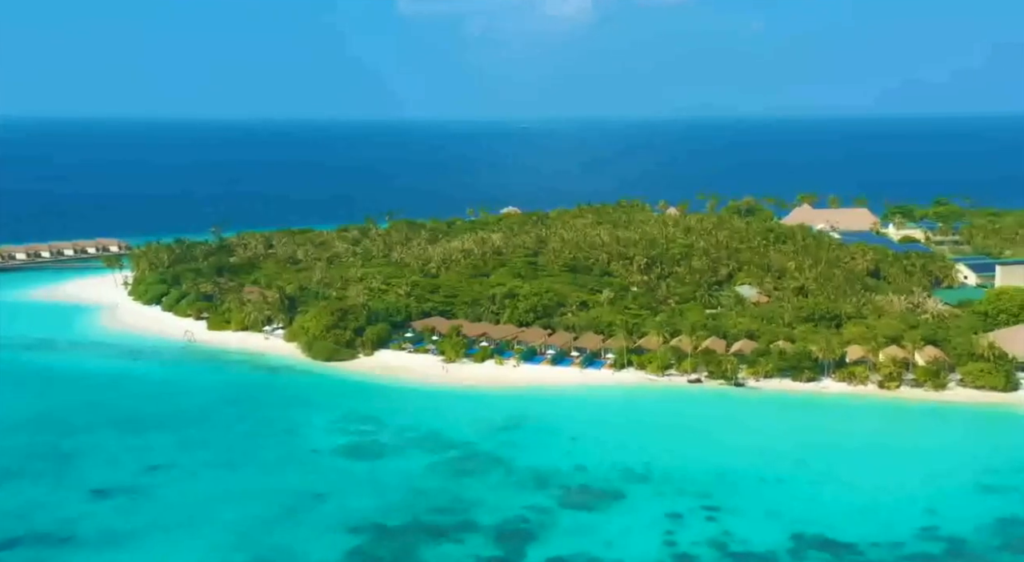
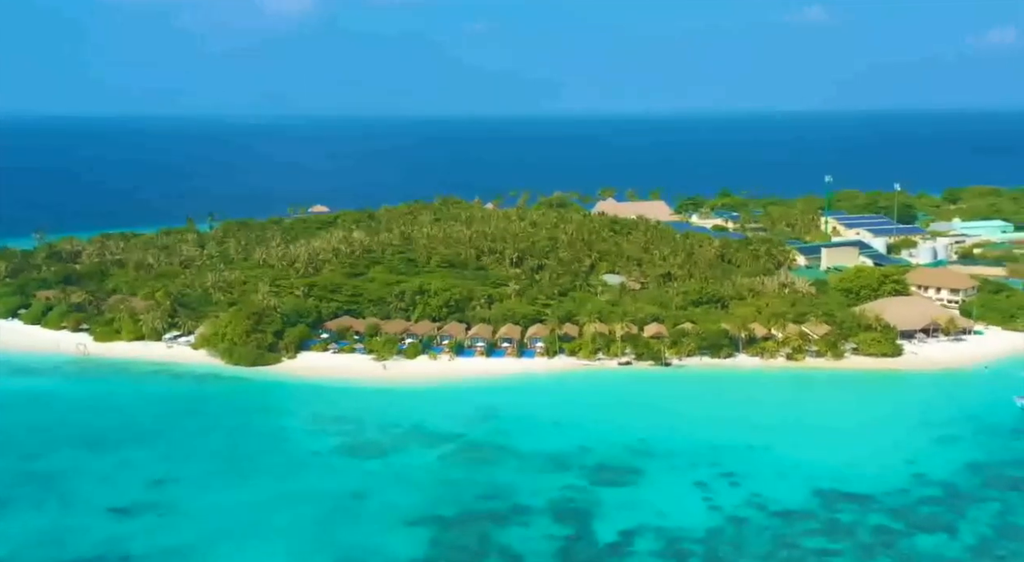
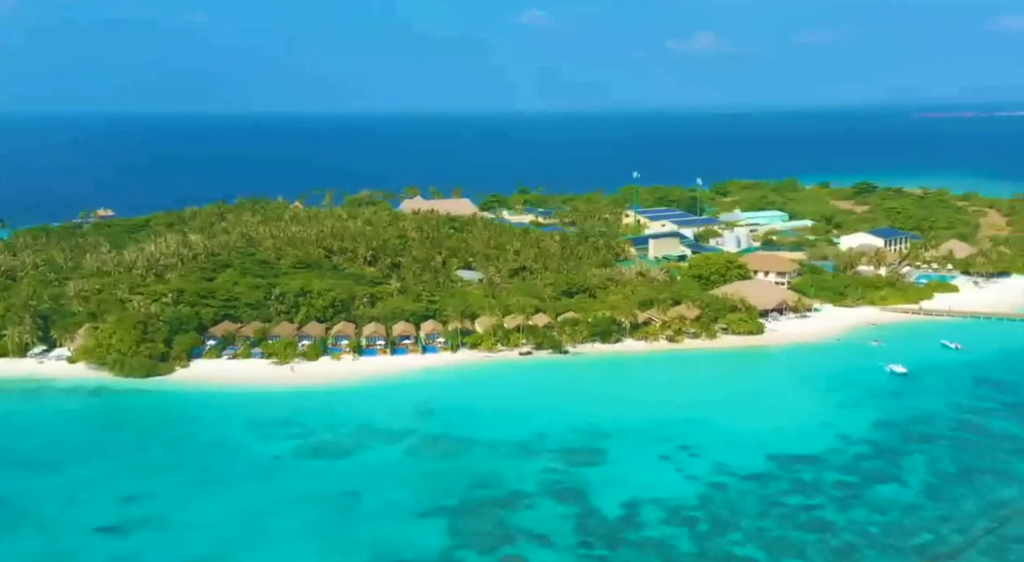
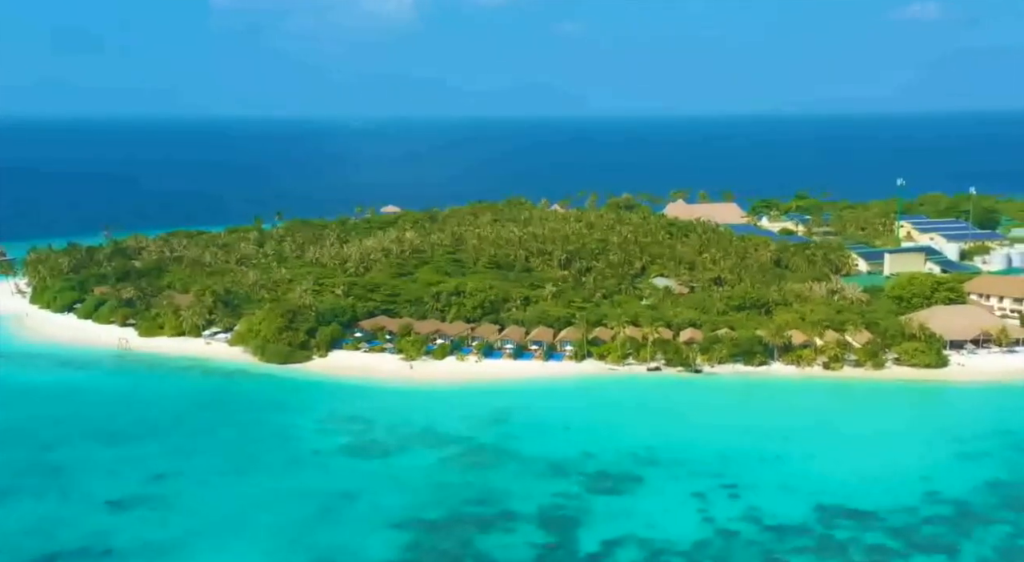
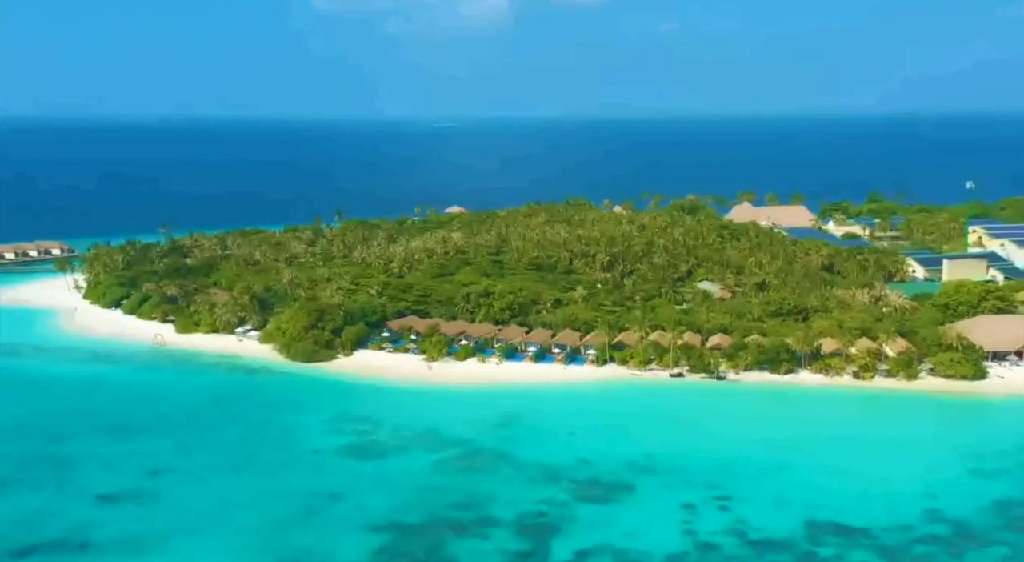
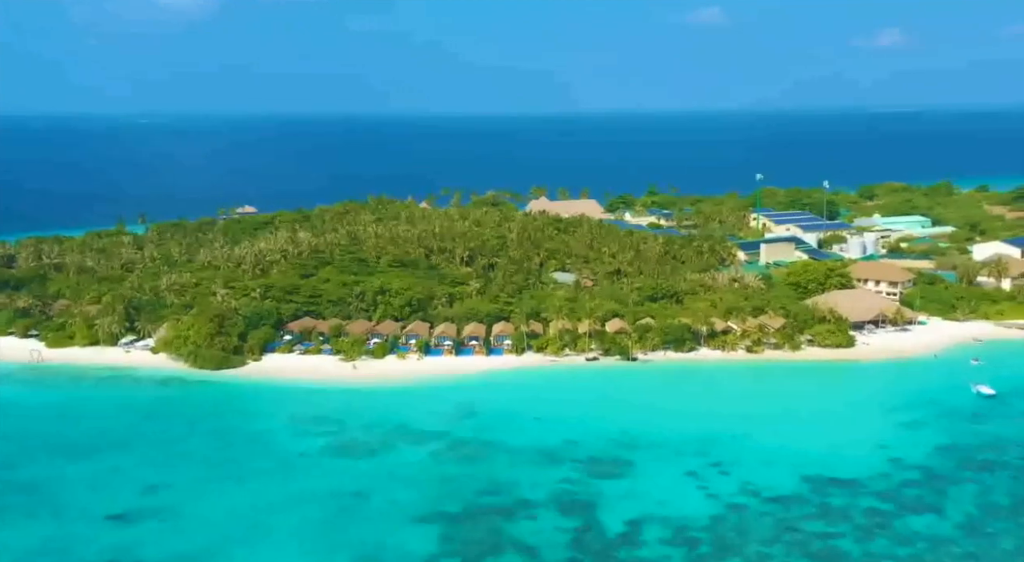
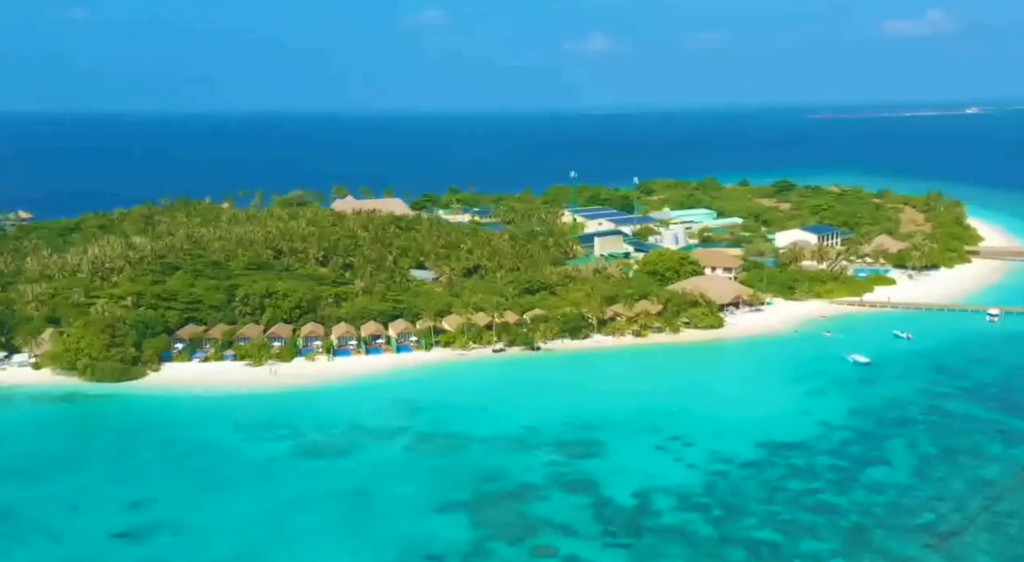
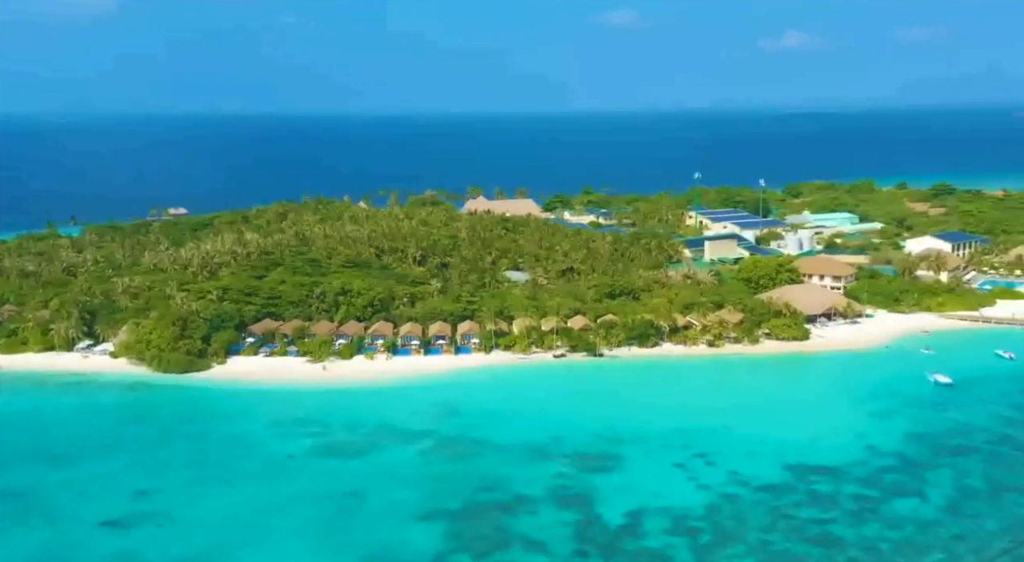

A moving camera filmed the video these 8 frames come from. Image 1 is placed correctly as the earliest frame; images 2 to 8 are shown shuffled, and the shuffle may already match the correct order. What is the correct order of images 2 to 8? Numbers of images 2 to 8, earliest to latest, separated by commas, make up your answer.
5, 4, 2, 6, 8, 3, 7
